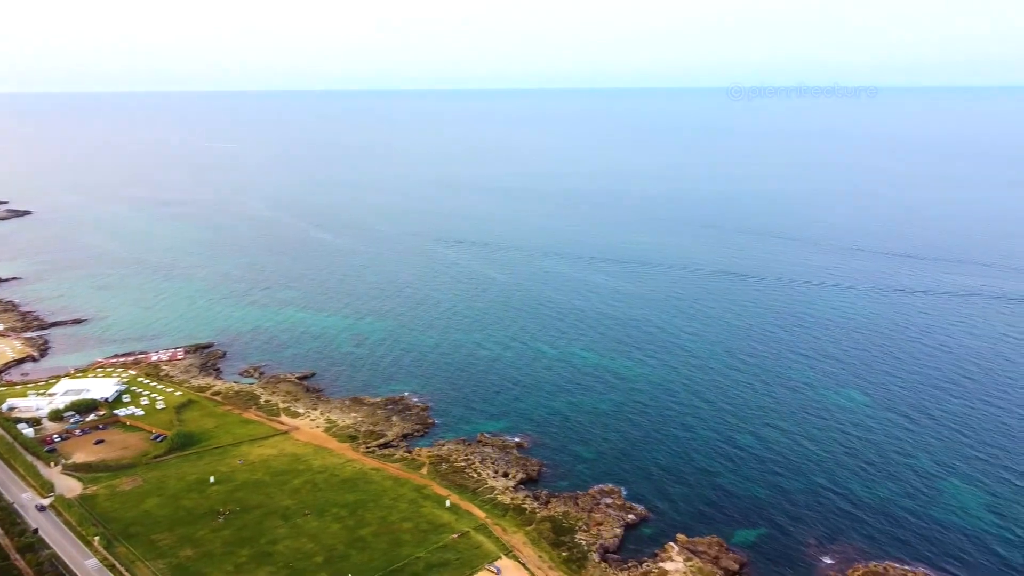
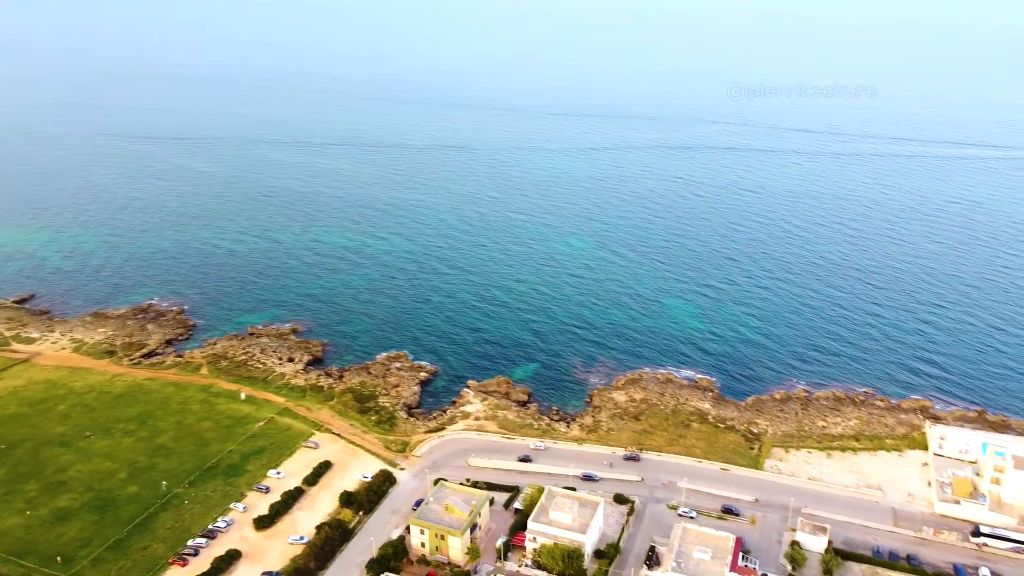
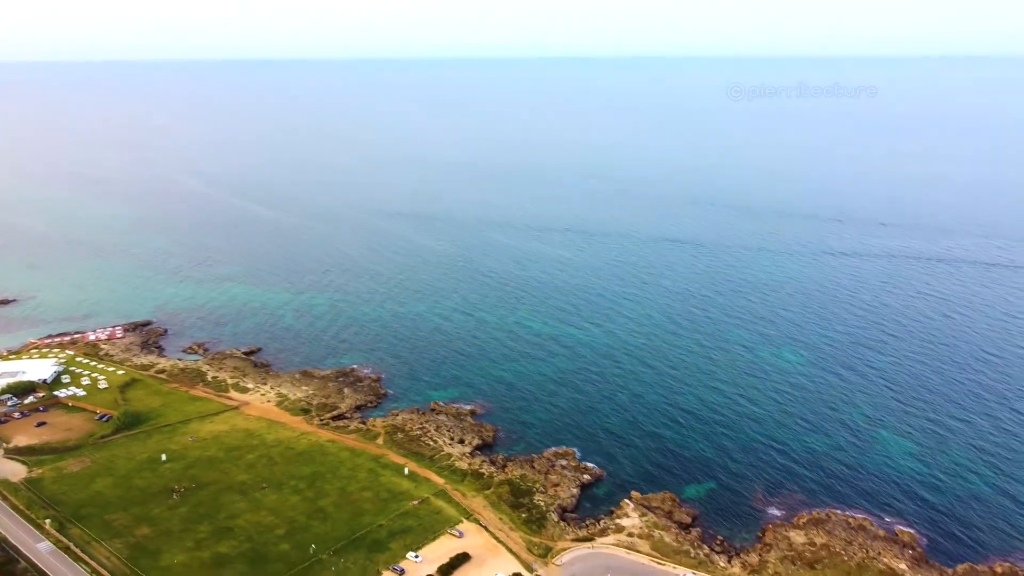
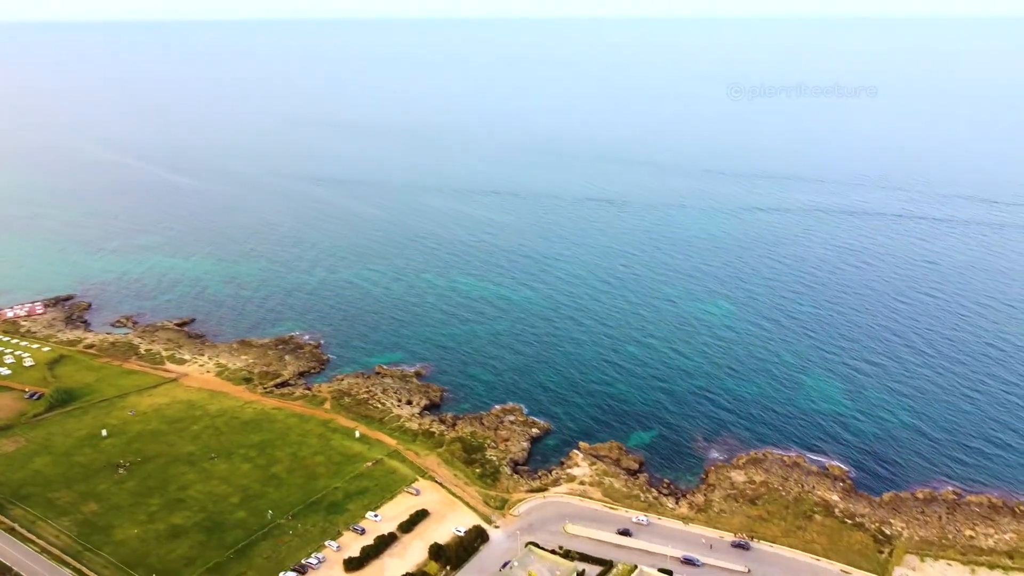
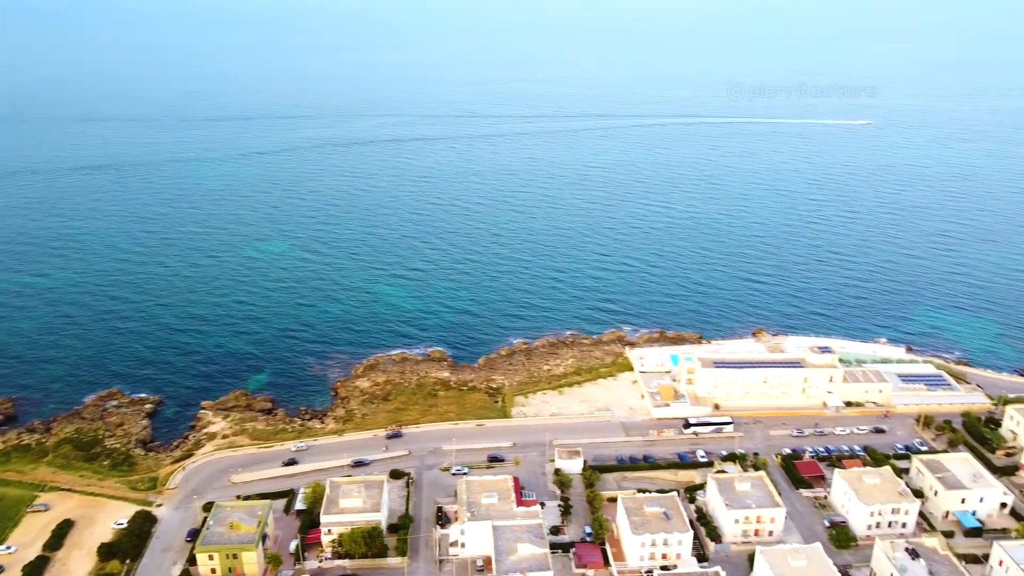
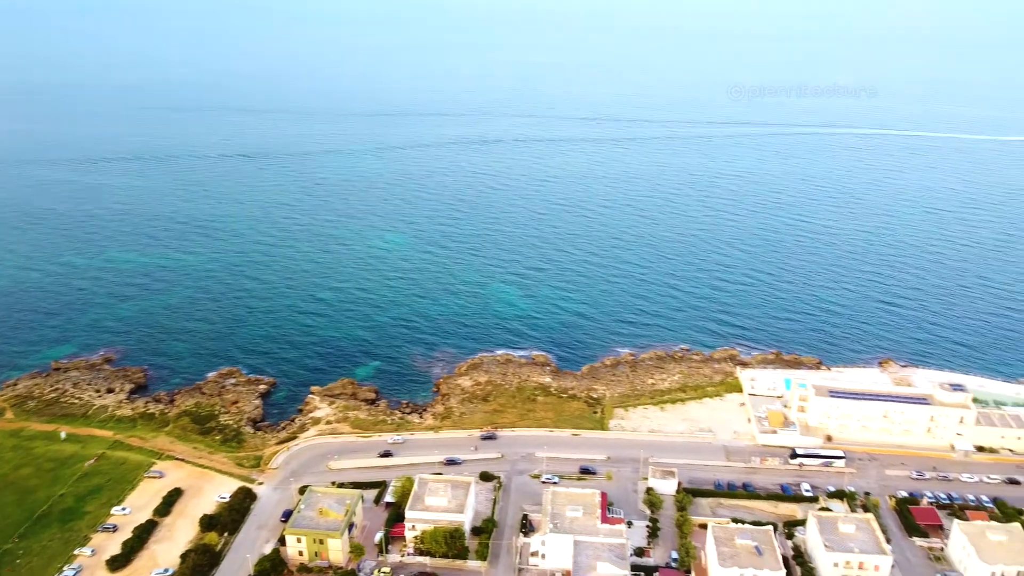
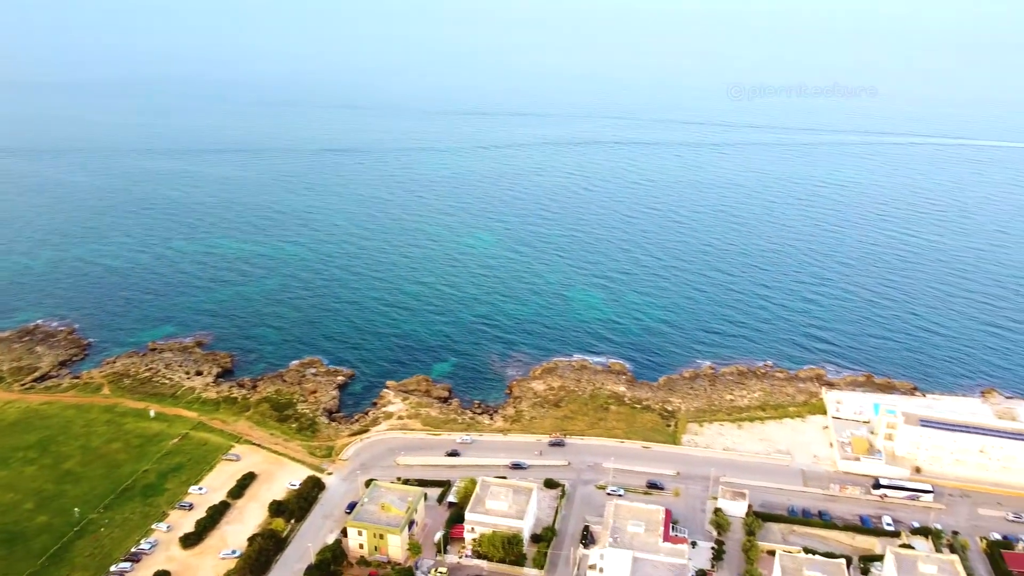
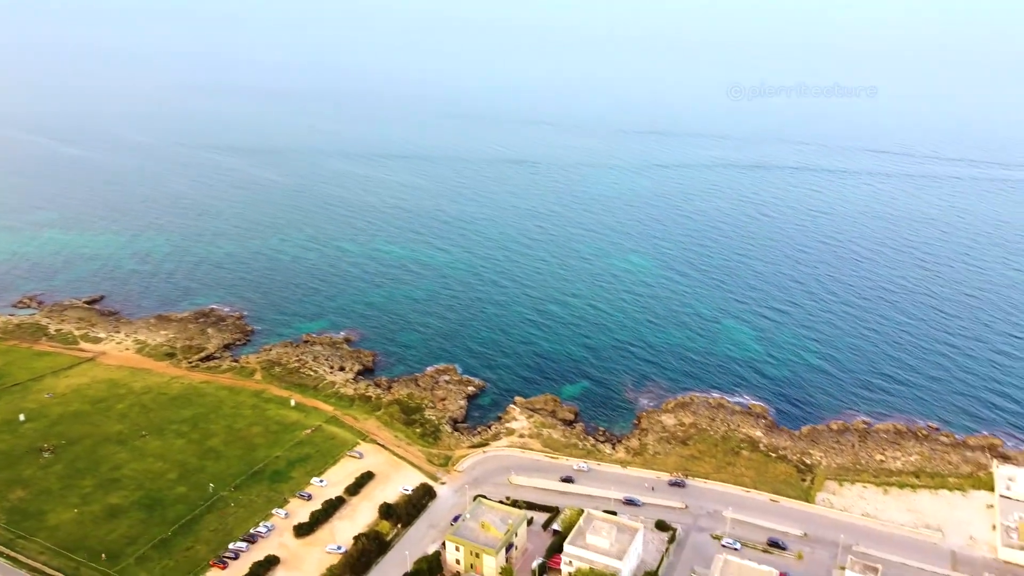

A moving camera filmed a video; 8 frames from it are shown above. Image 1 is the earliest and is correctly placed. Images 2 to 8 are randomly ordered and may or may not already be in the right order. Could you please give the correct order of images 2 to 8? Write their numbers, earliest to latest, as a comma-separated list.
3, 4, 8, 2, 7, 6, 5
